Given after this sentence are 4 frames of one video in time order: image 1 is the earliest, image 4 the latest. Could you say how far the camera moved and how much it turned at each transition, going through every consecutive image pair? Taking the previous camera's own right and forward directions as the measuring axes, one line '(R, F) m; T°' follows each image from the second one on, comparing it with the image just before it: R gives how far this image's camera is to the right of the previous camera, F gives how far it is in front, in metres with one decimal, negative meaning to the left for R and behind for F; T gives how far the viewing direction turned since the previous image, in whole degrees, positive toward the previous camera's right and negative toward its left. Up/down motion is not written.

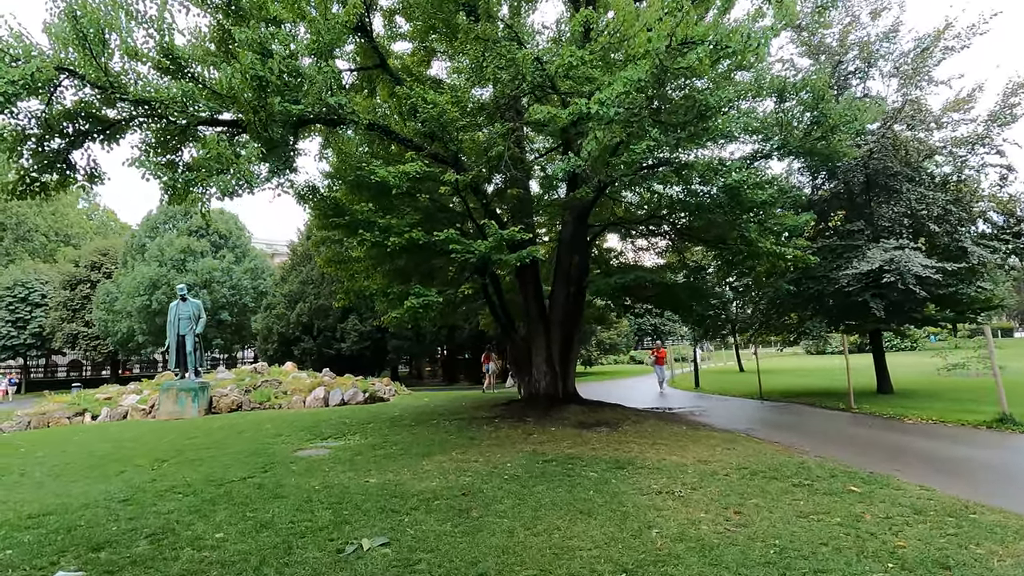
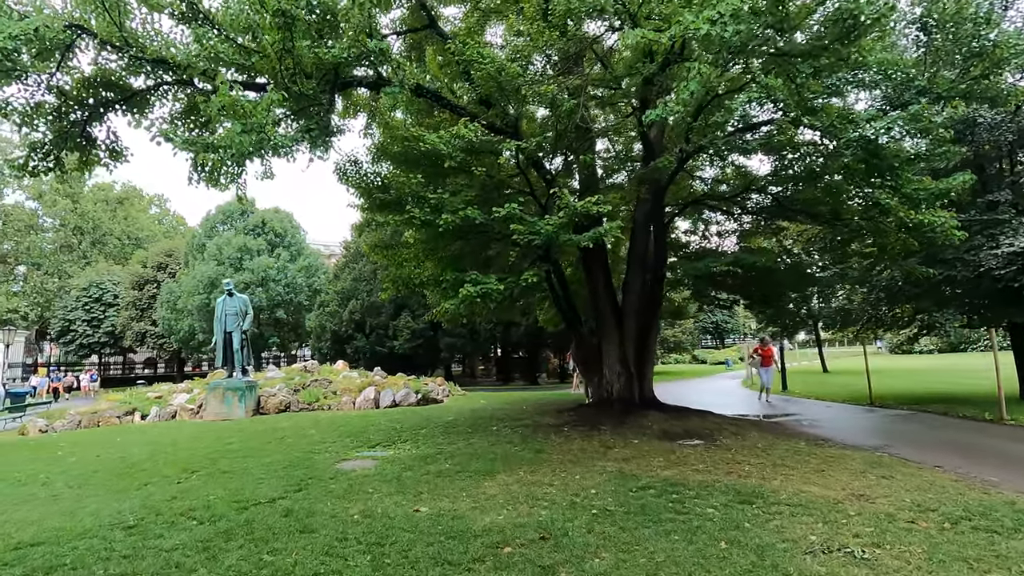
(-0.3, +1.5) m; -5°
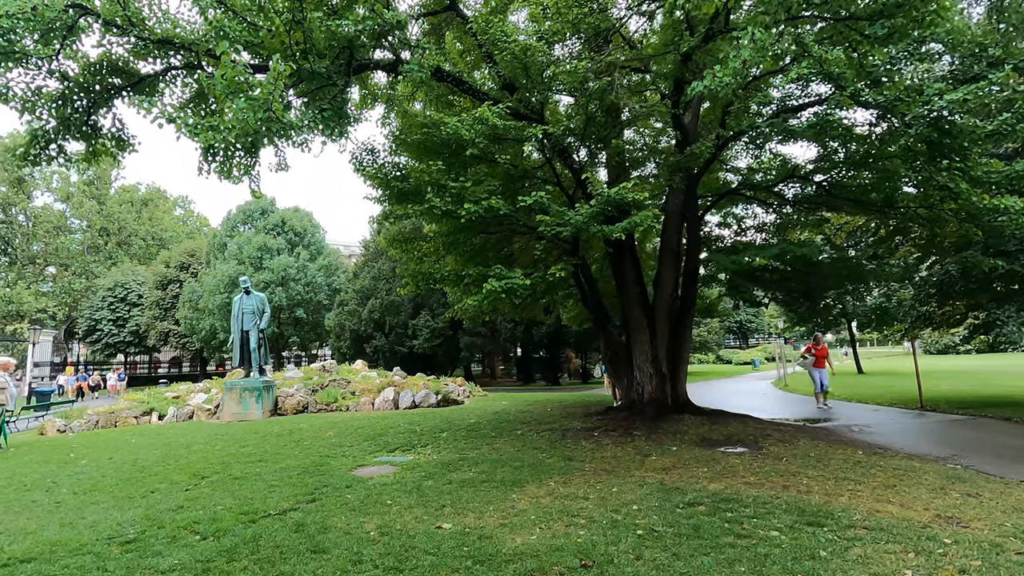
(-0.1, +0.6) m; -2°
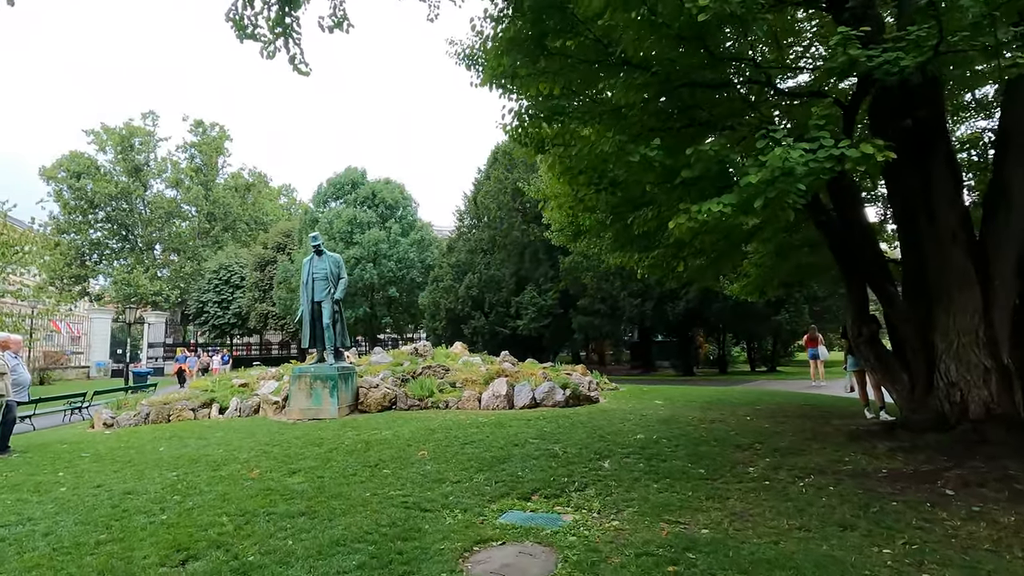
(-1.3, +4.1) m; -10°
